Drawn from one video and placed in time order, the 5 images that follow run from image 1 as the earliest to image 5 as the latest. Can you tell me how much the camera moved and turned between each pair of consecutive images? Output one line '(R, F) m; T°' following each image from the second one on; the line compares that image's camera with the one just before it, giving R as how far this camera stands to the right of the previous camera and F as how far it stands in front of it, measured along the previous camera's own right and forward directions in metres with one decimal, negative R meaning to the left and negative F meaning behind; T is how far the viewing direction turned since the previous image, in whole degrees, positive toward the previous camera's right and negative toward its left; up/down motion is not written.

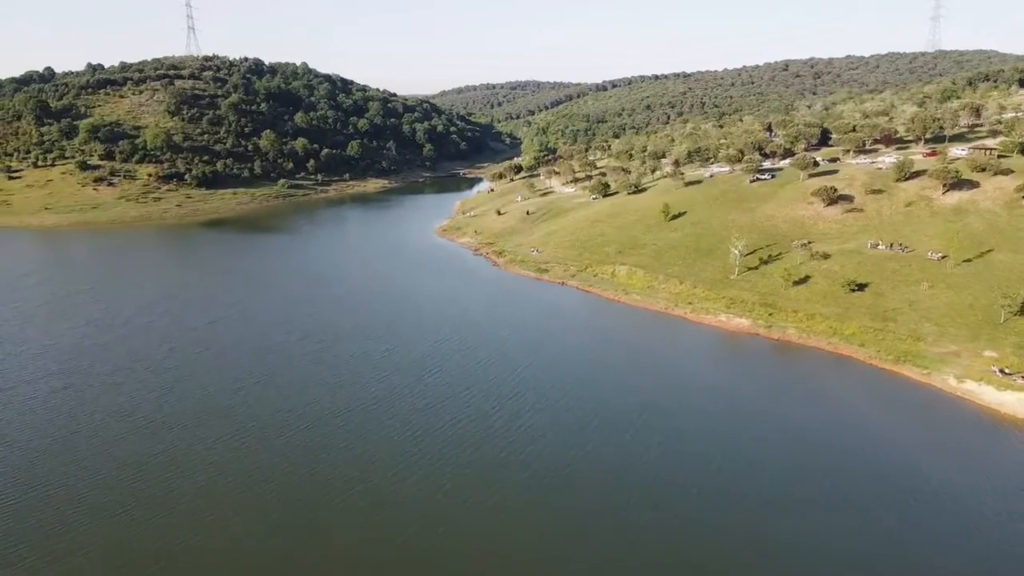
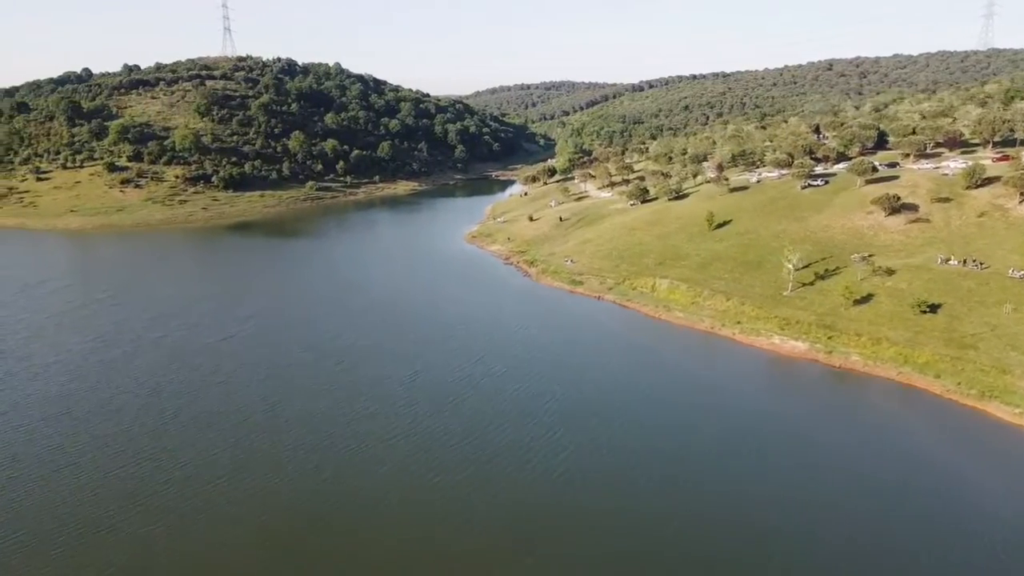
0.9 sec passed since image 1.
(-0.2, +4.9) m; -3°
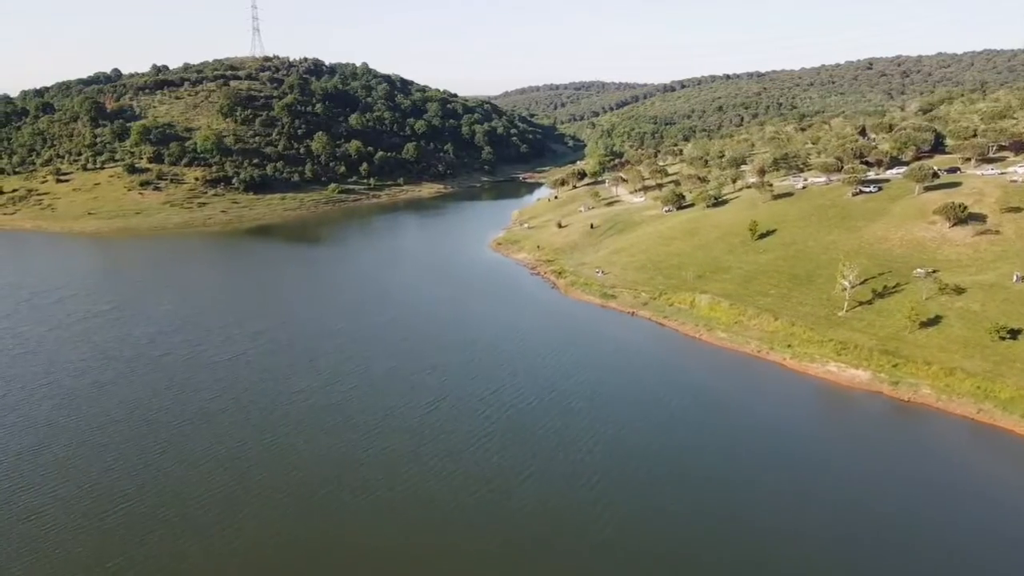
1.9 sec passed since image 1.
(-0.1, +5.0) m; -2°
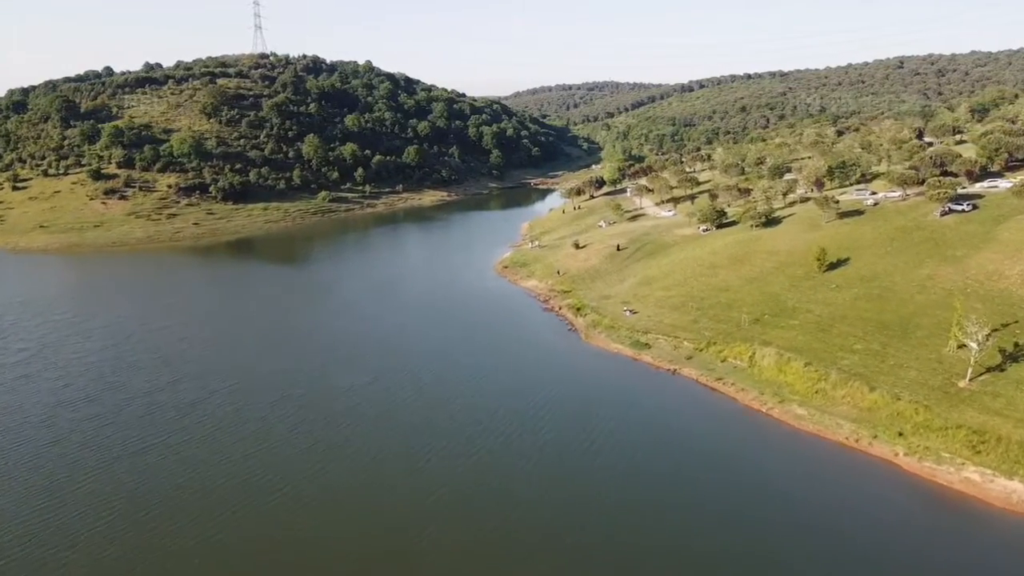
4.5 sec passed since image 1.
(+0.3, +14.6) m; -1°
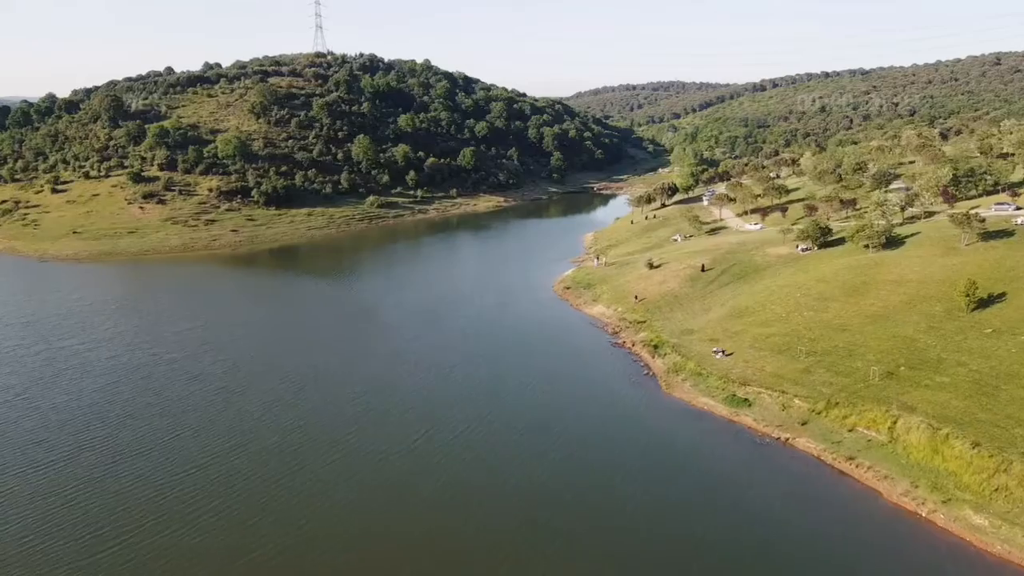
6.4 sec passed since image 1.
(-0.8, +10.2) m; -5°
